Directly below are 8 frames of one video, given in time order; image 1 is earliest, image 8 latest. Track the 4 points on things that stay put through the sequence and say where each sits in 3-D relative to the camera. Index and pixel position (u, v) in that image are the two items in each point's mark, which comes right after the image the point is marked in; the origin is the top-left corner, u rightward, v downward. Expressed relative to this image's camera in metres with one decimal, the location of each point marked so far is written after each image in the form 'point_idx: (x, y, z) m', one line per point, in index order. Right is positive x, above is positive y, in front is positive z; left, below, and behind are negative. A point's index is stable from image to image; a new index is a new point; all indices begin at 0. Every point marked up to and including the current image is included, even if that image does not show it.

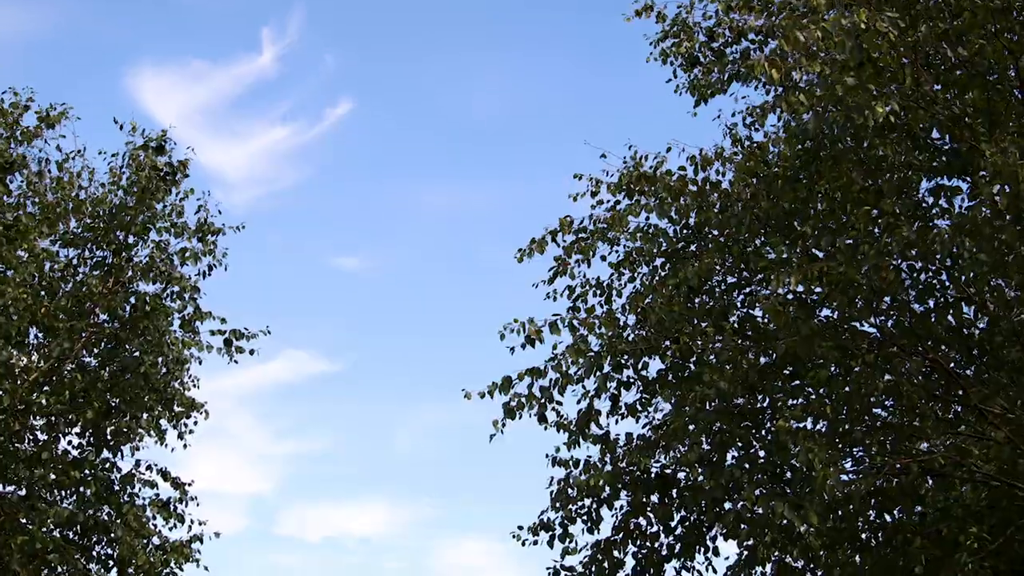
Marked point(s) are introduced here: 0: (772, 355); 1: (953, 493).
0: (+1.6, -0.4, +8.0) m
1: (+2.9, -1.4, +8.9) m
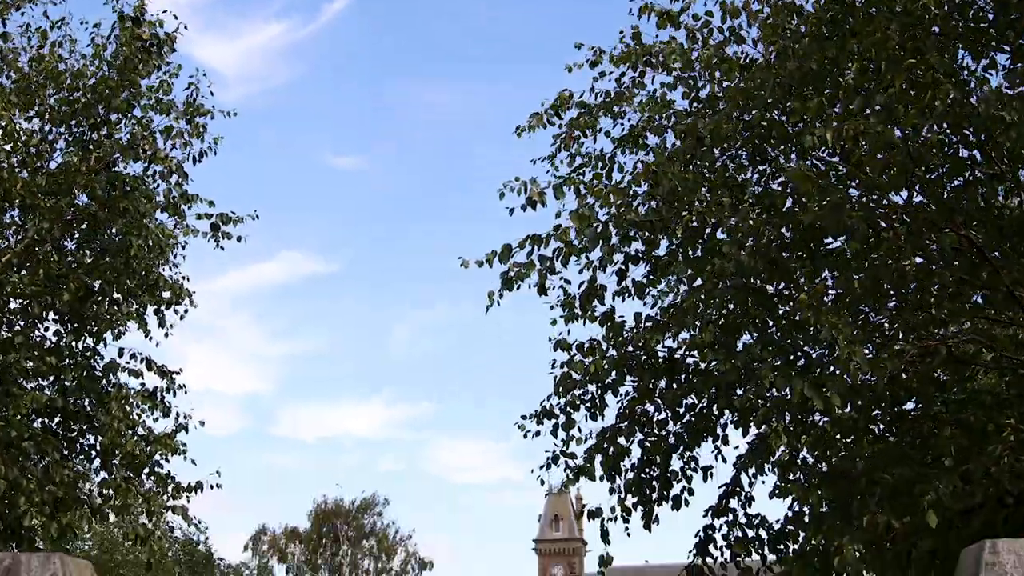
0: (+1.6, +0.3, +7.3) m
1: (+2.9, -0.6, +8.2) m
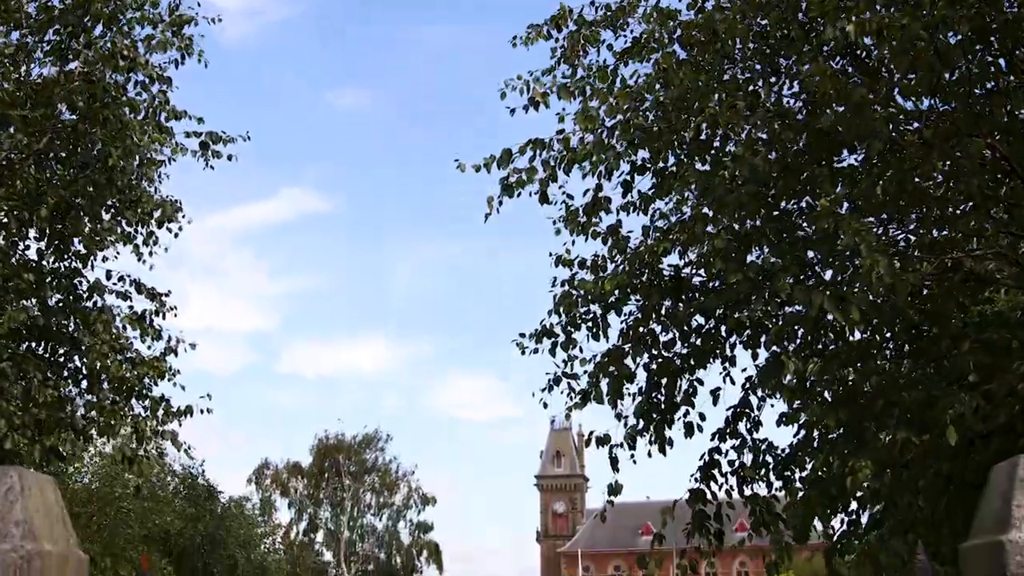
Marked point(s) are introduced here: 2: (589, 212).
0: (+1.6, +0.8, +6.9) m
1: (+2.9, -0.1, +7.9) m
2: (+0.5, +0.5, +8.0) m
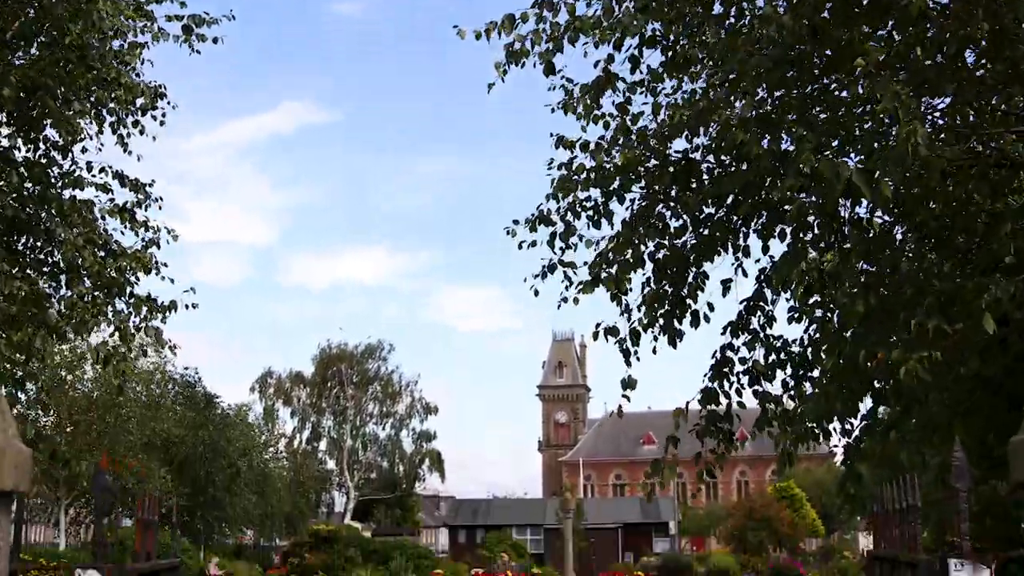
0: (+1.5, +1.3, +6.3) m
1: (+2.9, +0.5, +7.3) m
2: (+0.5, +1.1, +7.4) m
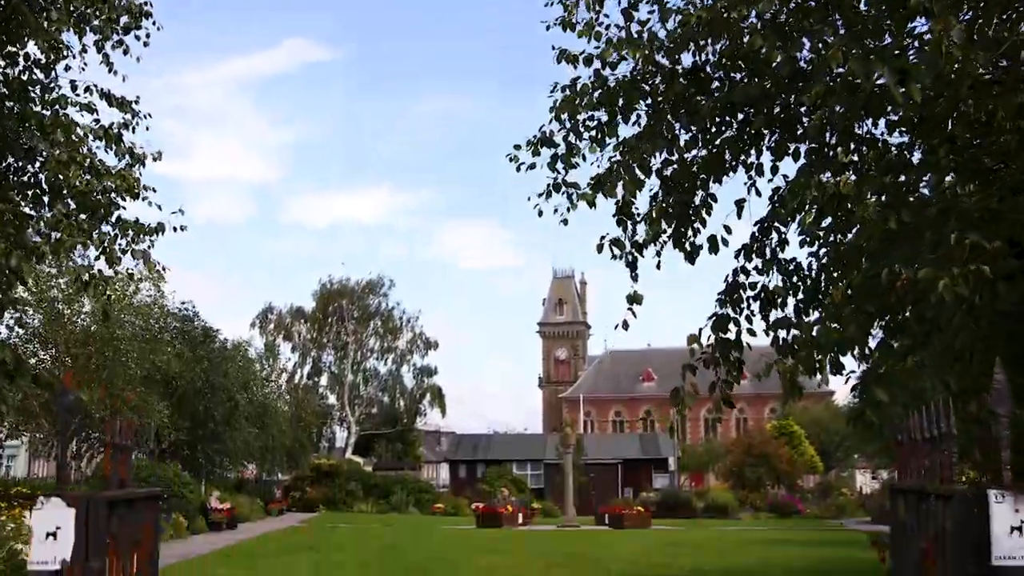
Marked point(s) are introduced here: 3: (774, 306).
0: (+1.6, +1.7, +5.9) m
1: (+2.9, +1.0, +6.9) m
2: (+0.5, +1.5, +7.0) m
3: (+1.6, -0.1, +8.0) m
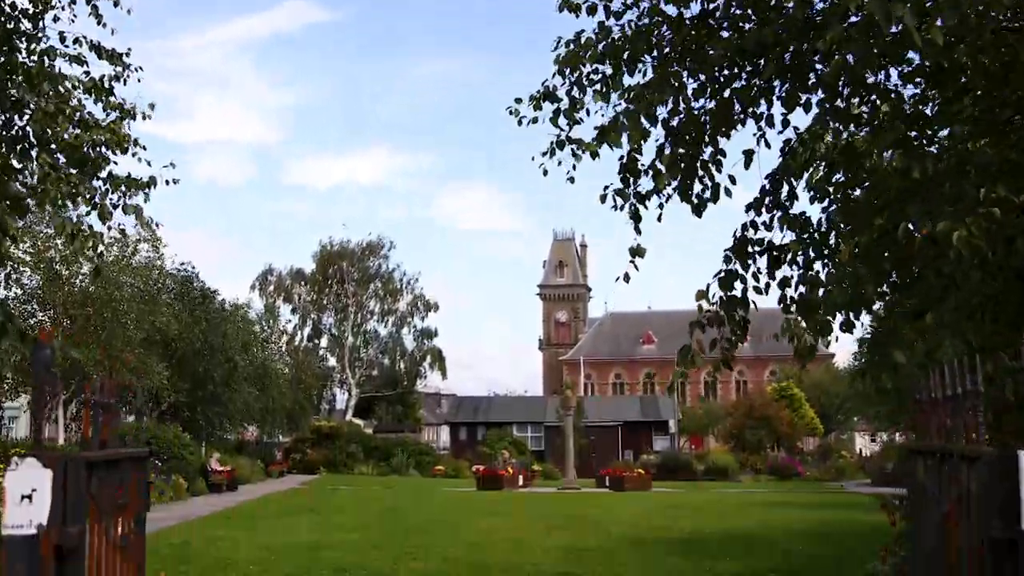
0: (+1.6, +1.9, +5.6) m
1: (+2.9, +1.2, +6.7) m
2: (+0.5, +1.7, +6.7) m
3: (+1.6, +0.1, +7.7) m
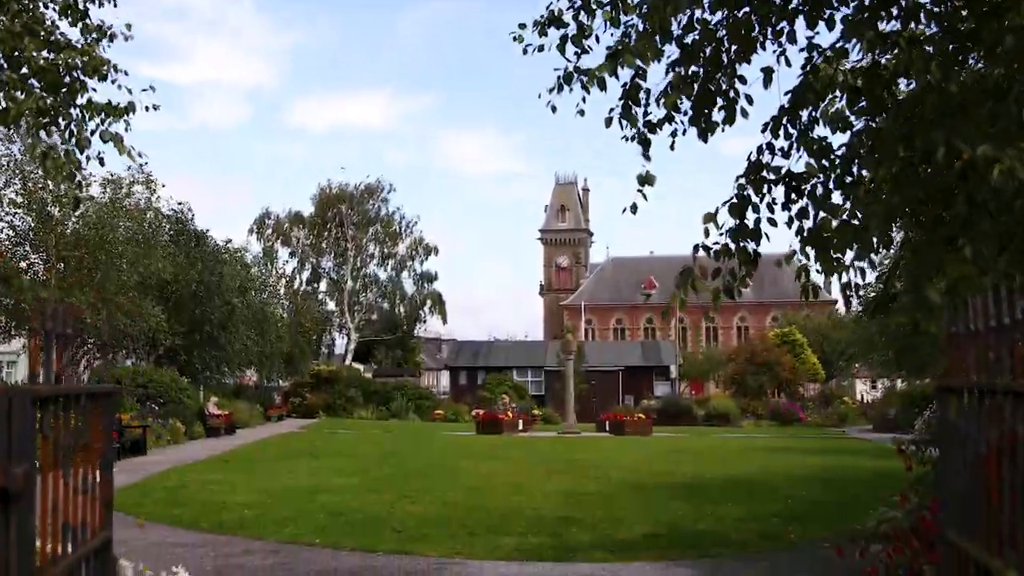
0: (+1.6, +2.2, +5.0) m
1: (+2.9, +1.5, +6.1) m
2: (+0.5, +2.1, +6.1) m
3: (+1.5, +0.5, +7.2) m
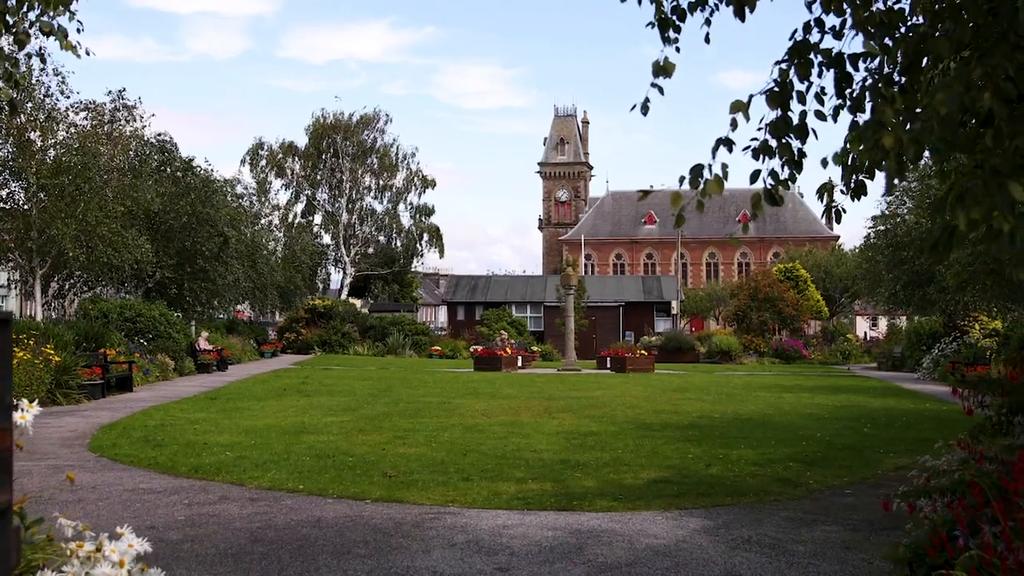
0: (+1.6, +2.5, +3.8) m
1: (+2.9, +1.8, +4.9) m
2: (+0.5, +2.4, +4.9) m
3: (+1.6, +0.9, +6.0) m
